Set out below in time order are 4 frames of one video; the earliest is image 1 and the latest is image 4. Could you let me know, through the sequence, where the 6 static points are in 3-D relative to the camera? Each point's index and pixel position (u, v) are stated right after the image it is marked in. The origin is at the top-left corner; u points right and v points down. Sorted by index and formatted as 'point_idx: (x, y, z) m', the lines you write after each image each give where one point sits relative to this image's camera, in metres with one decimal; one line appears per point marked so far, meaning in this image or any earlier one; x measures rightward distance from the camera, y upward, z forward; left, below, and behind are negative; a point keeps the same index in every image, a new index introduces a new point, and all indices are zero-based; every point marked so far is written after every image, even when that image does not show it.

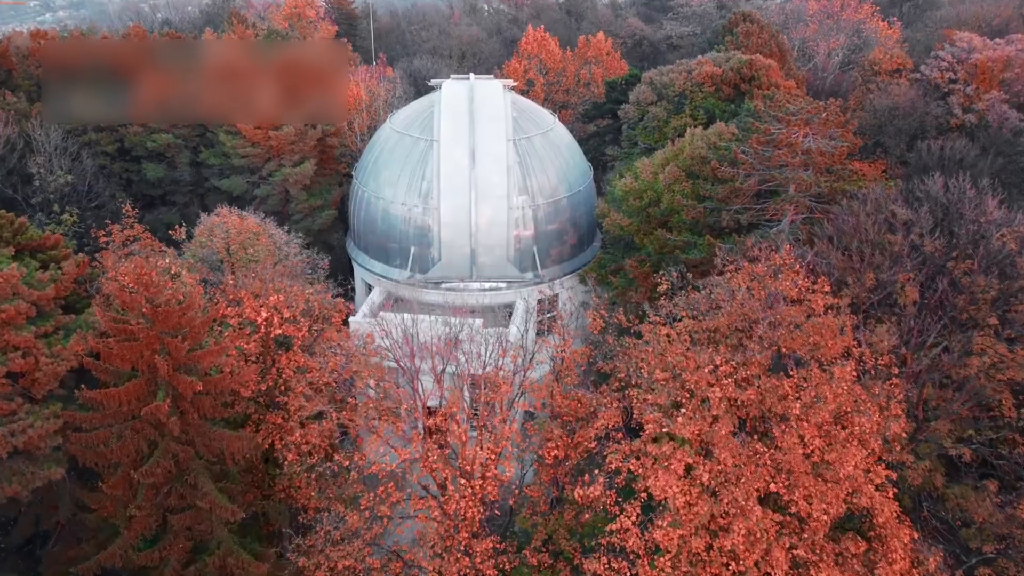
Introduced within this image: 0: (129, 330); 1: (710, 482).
0: (-7.9, -0.9, +16.4) m
1: (+3.4, -3.4, +13.8) m
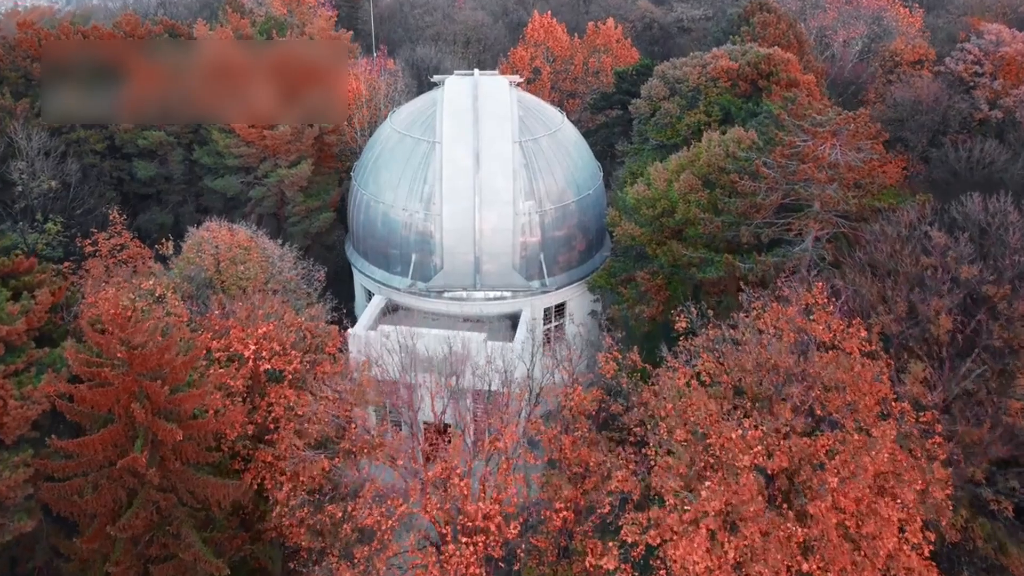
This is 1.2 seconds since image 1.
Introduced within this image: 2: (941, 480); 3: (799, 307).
0: (-7.8, -1.7, +15.2) m
1: (+3.5, -4.2, +12.6) m
2: (+7.2, -3.2, +13.5) m
3: (+6.2, -0.4, +17.3) m
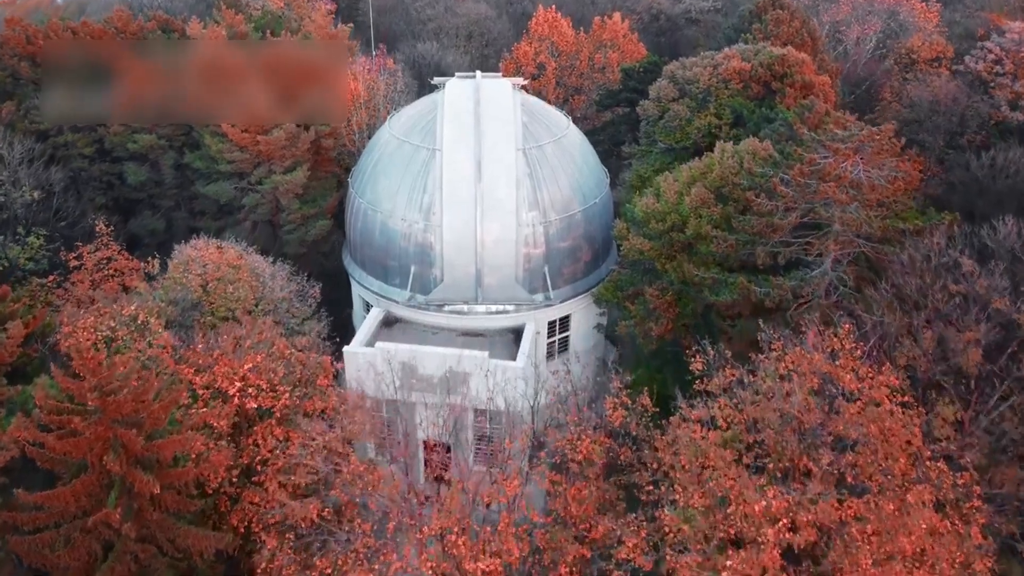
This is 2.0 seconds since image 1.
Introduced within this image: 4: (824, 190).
0: (-7.7, -2.4, +14.1) m
1: (+3.5, -5.0, +11.5) m
2: (+7.3, -4.0, +12.4) m
3: (+6.3, -1.2, +16.2) m
4: (+7.7, +2.4, +19.8) m
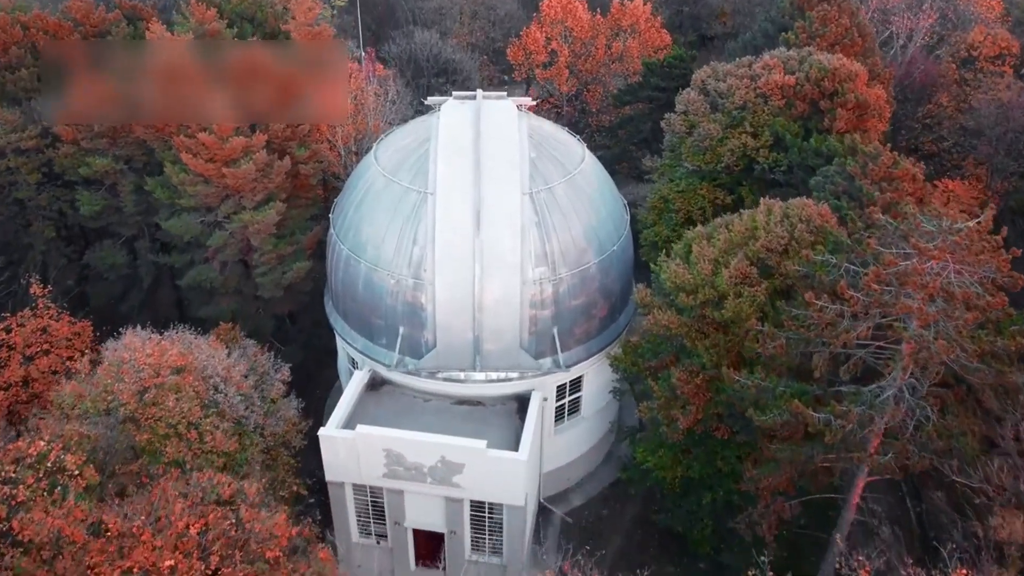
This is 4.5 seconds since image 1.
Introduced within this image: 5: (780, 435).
0: (-7.8, -5.4, +10.5) m
1: (+3.4, -8.3, +7.9) m
2: (+7.1, -7.3, +8.7) m
3: (+6.2, -4.1, +12.3) m
4: (+7.7, -0.3, +15.6) m
5: (+6.0, -3.3, +17.9) m
